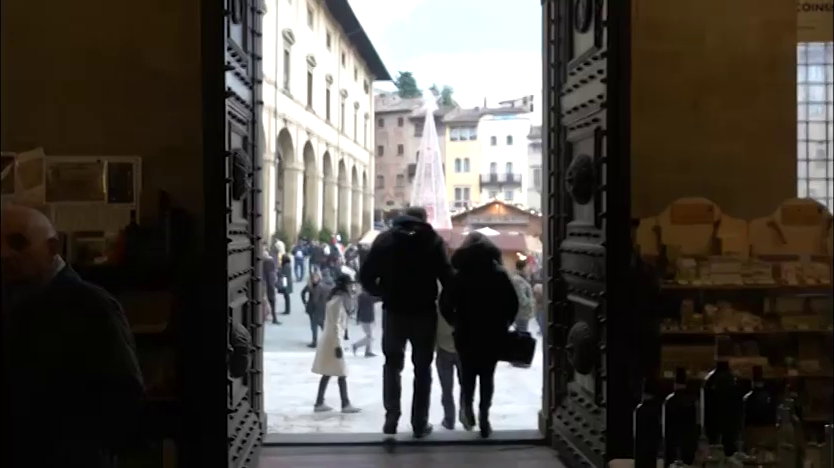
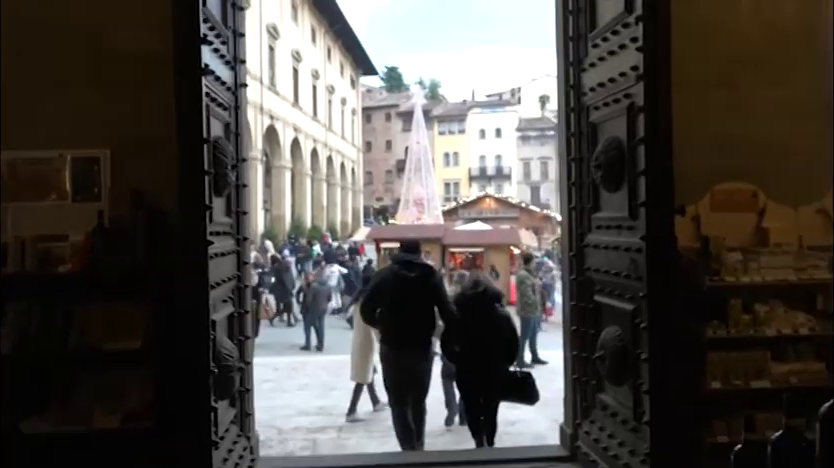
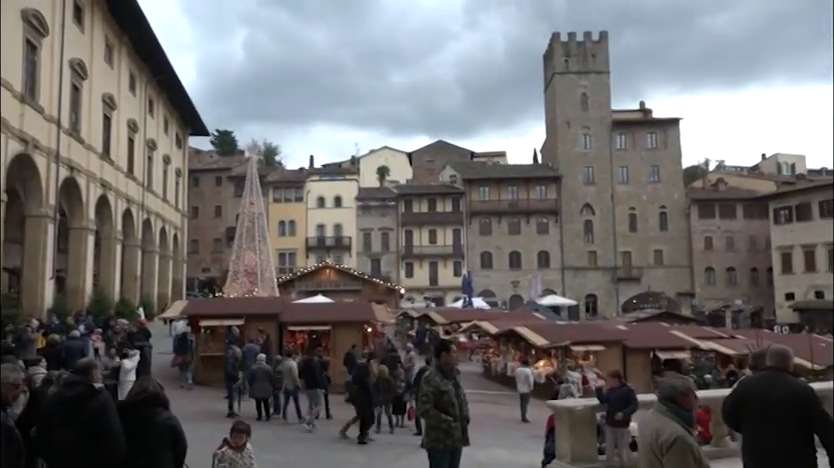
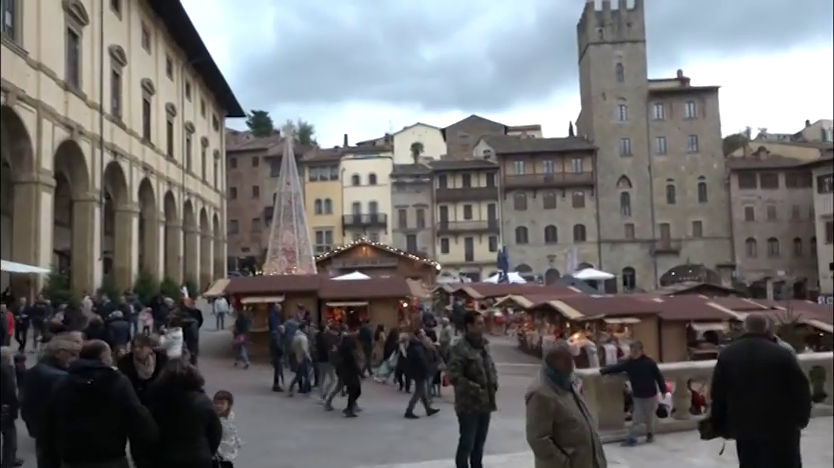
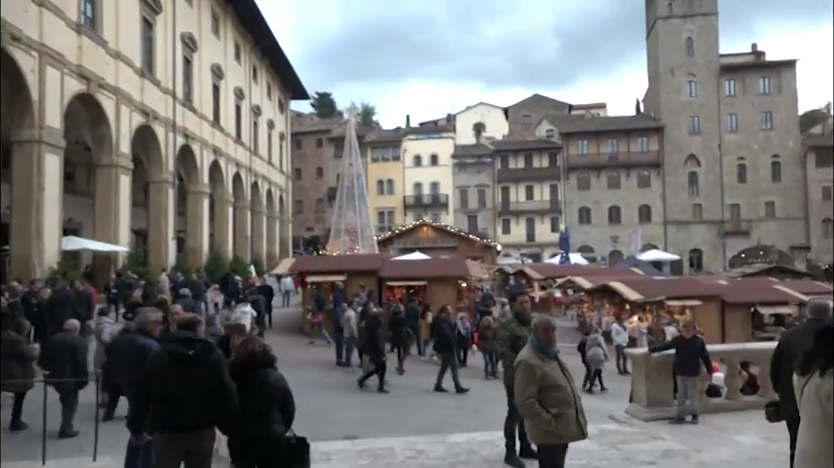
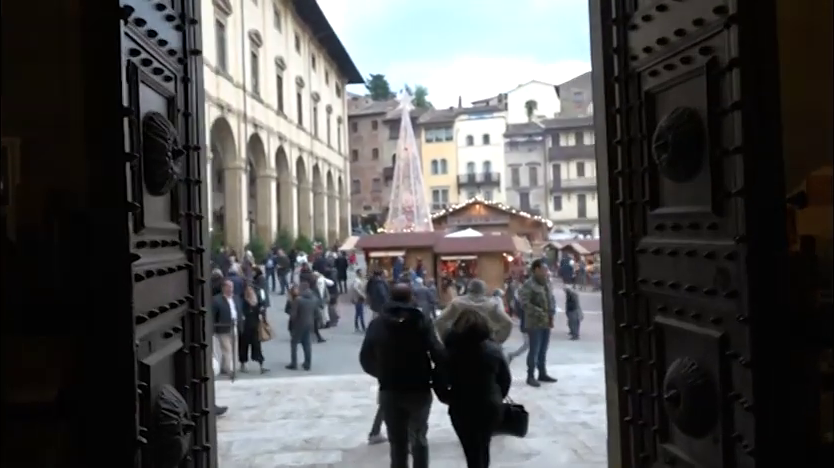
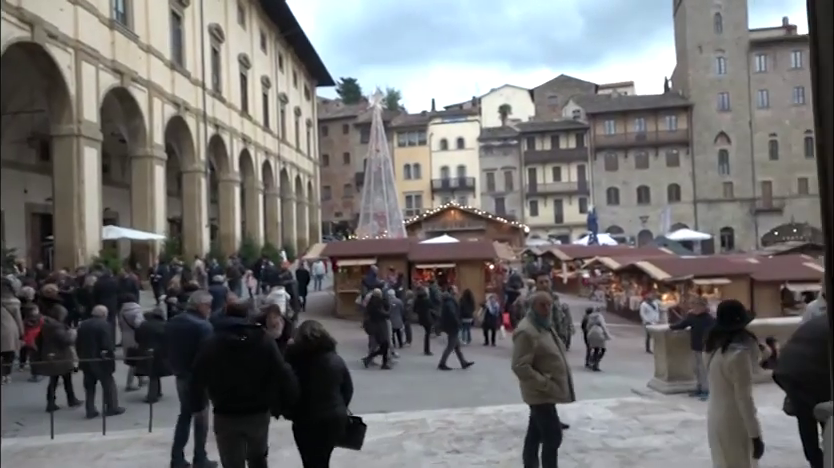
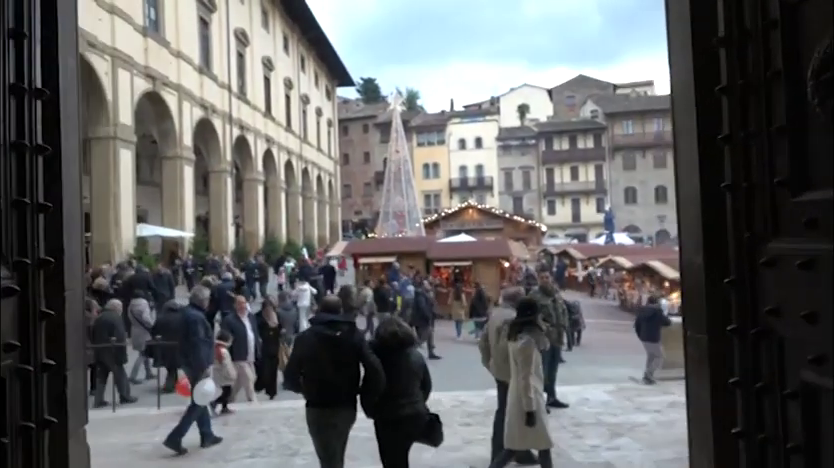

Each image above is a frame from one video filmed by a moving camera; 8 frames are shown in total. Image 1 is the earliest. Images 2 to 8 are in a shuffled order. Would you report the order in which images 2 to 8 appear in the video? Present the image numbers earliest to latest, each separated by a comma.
2, 6, 8, 7, 5, 4, 3
